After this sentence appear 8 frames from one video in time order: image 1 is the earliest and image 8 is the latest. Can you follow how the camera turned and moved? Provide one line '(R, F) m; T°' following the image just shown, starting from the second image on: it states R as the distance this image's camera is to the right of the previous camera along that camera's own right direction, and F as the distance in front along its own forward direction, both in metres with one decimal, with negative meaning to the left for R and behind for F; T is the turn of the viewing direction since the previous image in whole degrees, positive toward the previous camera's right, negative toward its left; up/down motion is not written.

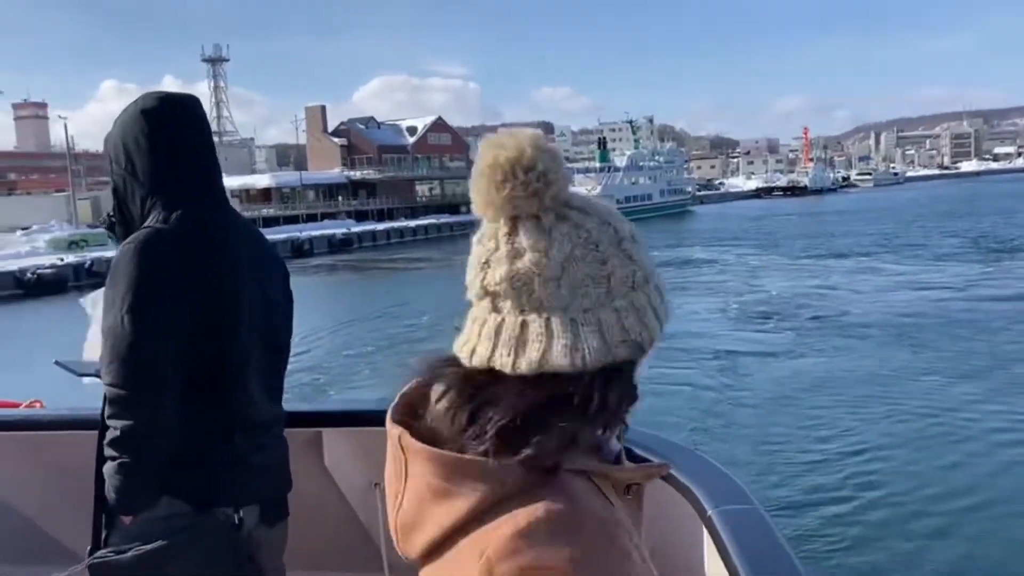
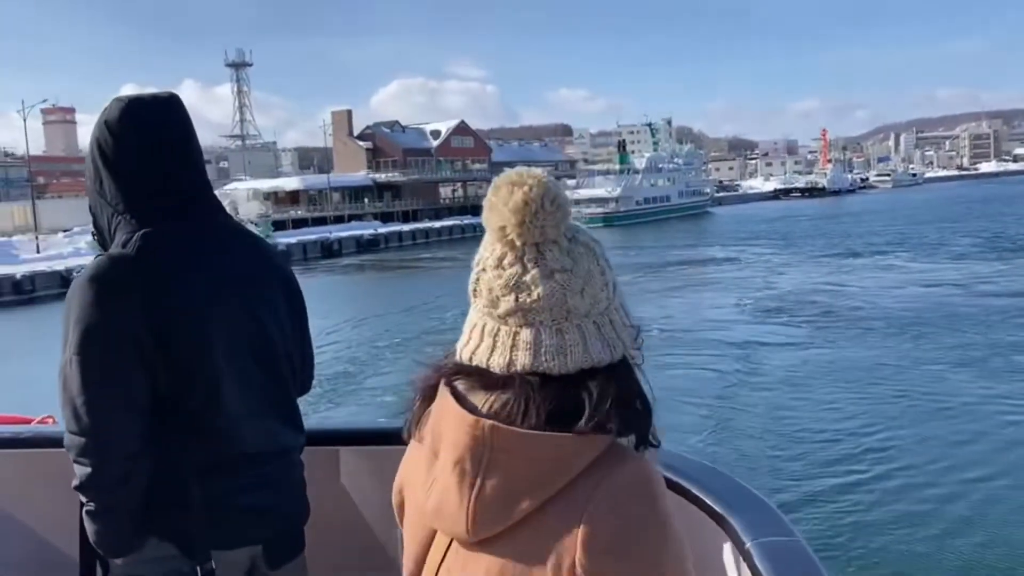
(-0.1, -0.4) m; -1°
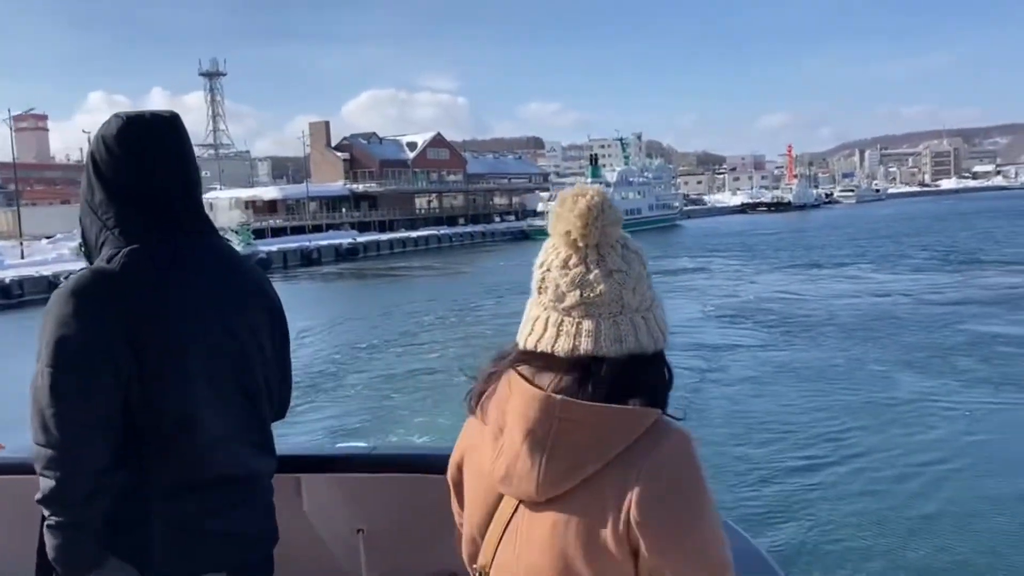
(-0.1, -0.4) m; +2°
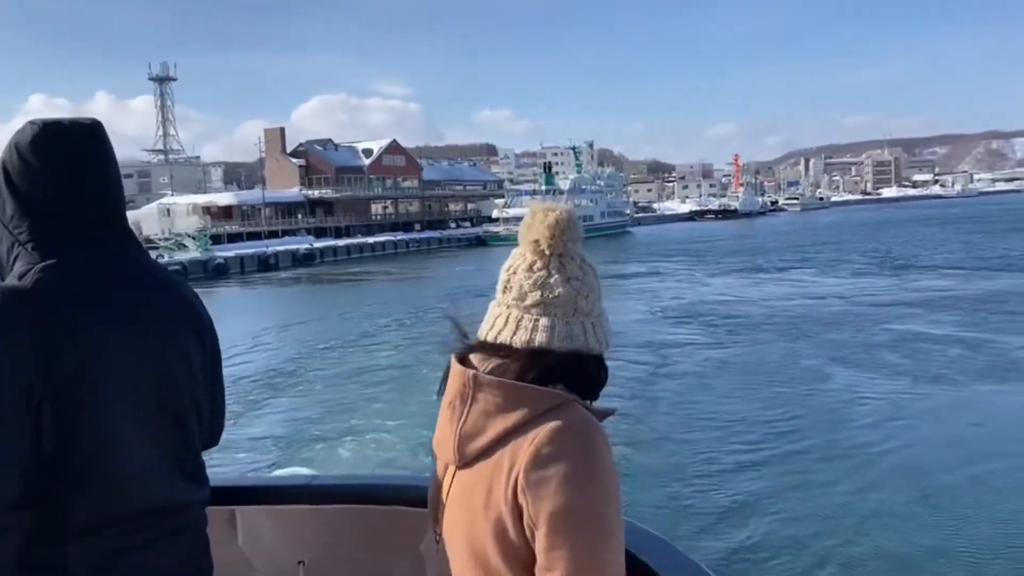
(-0.1, -0.3) m; +3°
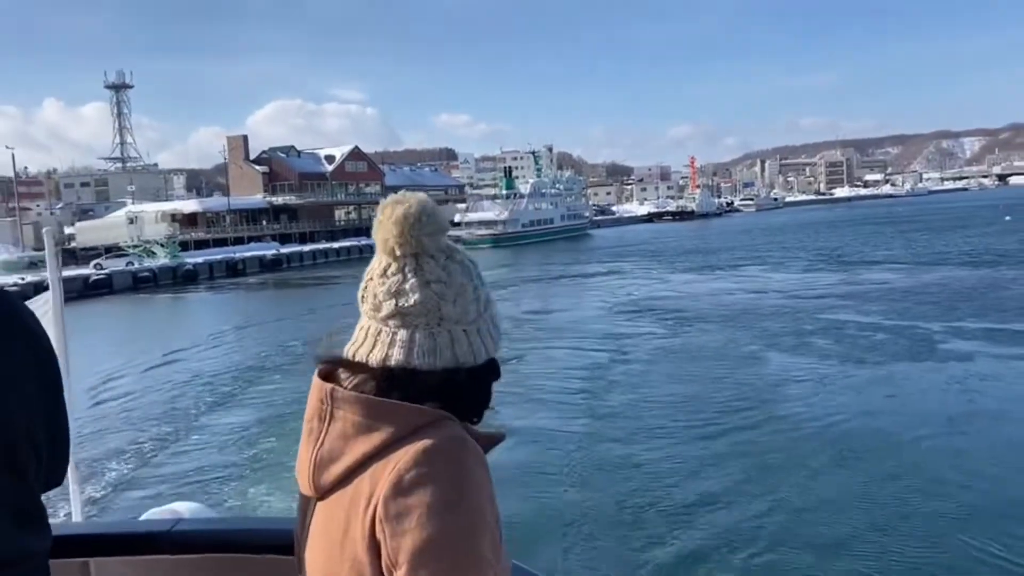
(0.0, -0.4) m; +2°
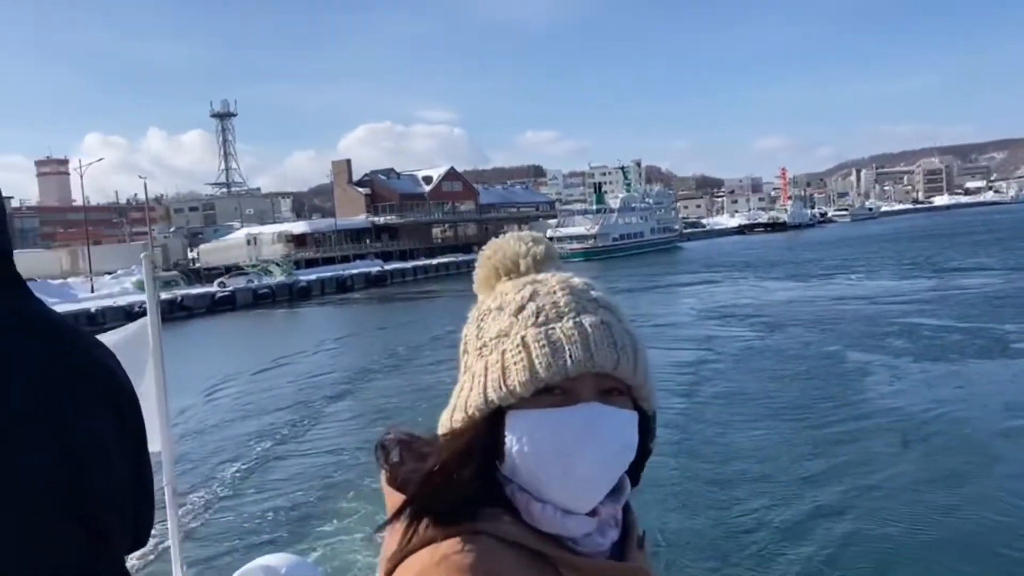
(-0.1, -0.6) m; -6°
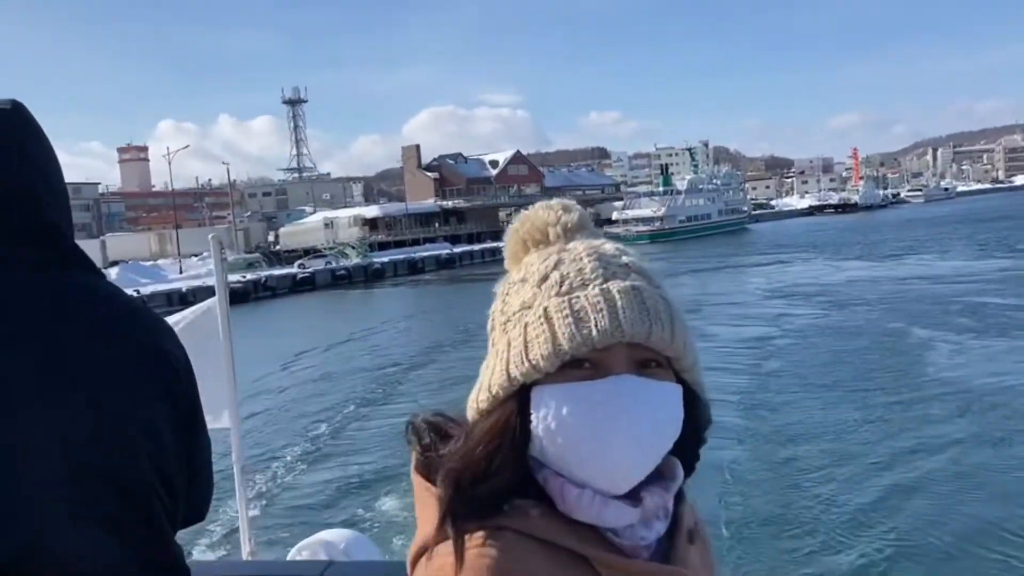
(0.0, -0.3) m; -4°
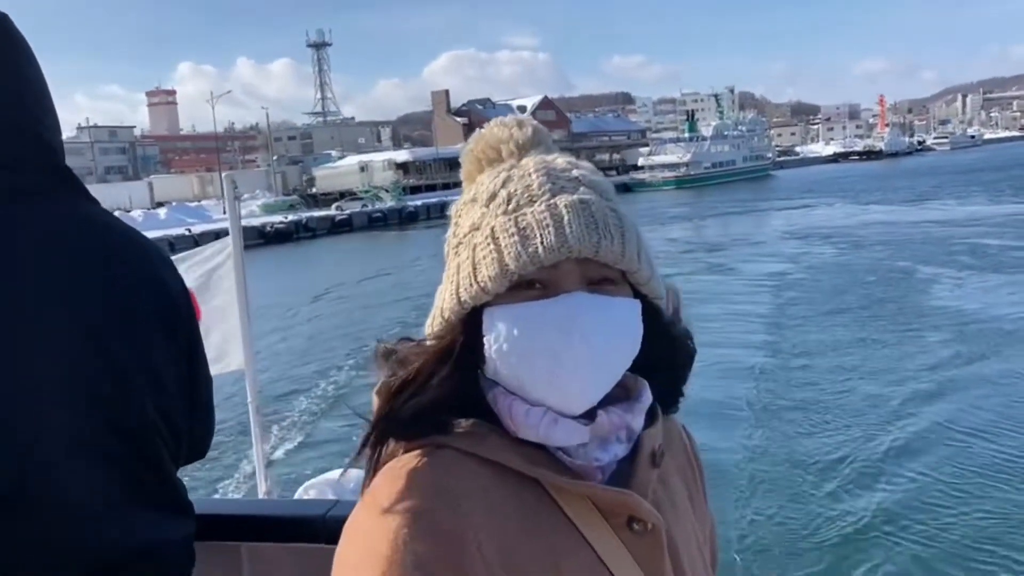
(-0.1, -0.5) m; -1°
